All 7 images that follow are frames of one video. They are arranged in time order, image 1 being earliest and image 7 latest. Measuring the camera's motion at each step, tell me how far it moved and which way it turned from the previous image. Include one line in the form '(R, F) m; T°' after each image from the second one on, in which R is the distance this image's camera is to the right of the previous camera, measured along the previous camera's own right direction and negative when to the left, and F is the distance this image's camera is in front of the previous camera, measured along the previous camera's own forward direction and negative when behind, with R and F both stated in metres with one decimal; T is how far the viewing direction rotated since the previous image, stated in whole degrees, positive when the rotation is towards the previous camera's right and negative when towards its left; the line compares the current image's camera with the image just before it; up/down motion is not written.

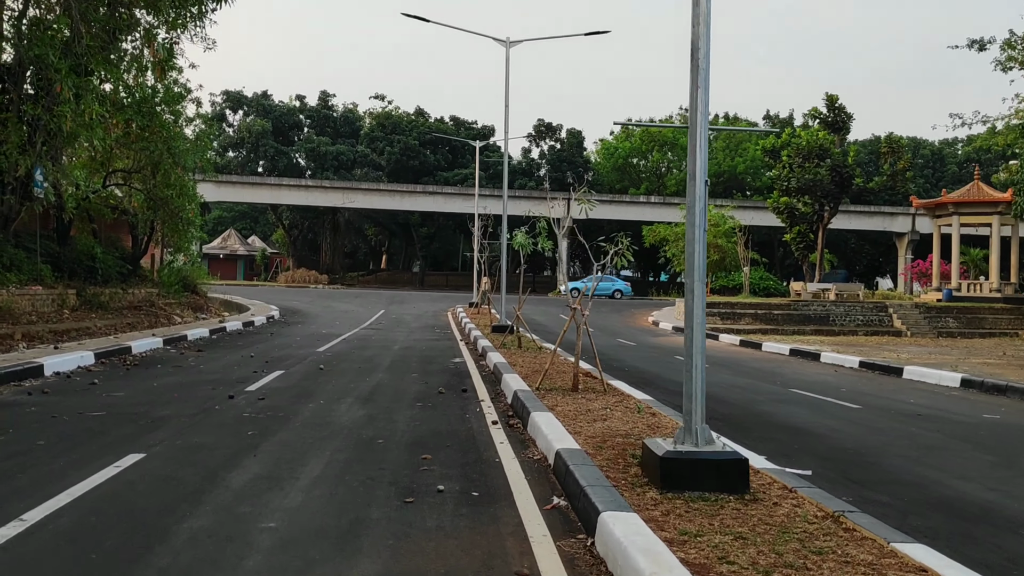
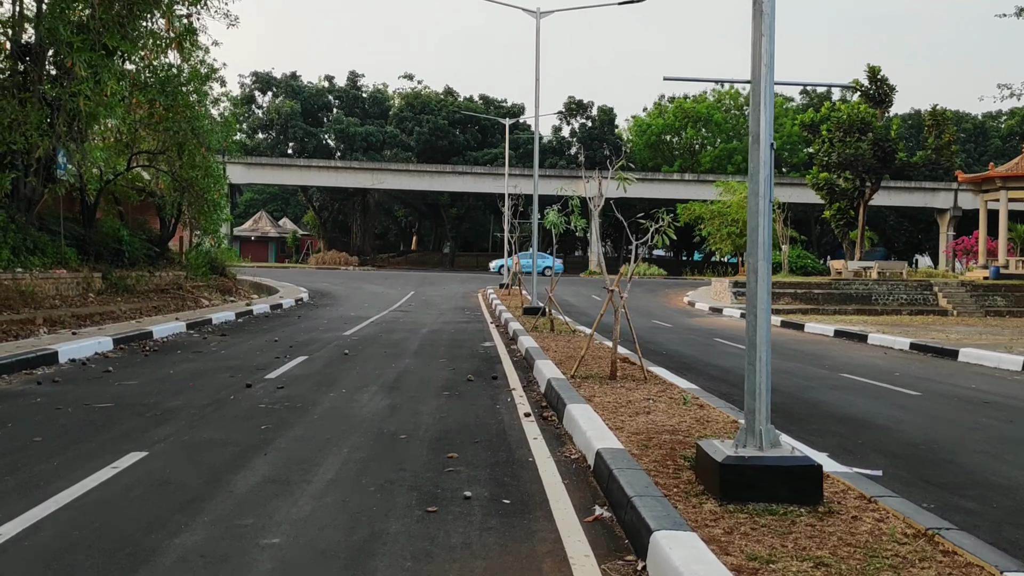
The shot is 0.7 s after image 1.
(0.0, +0.5) m; -2°
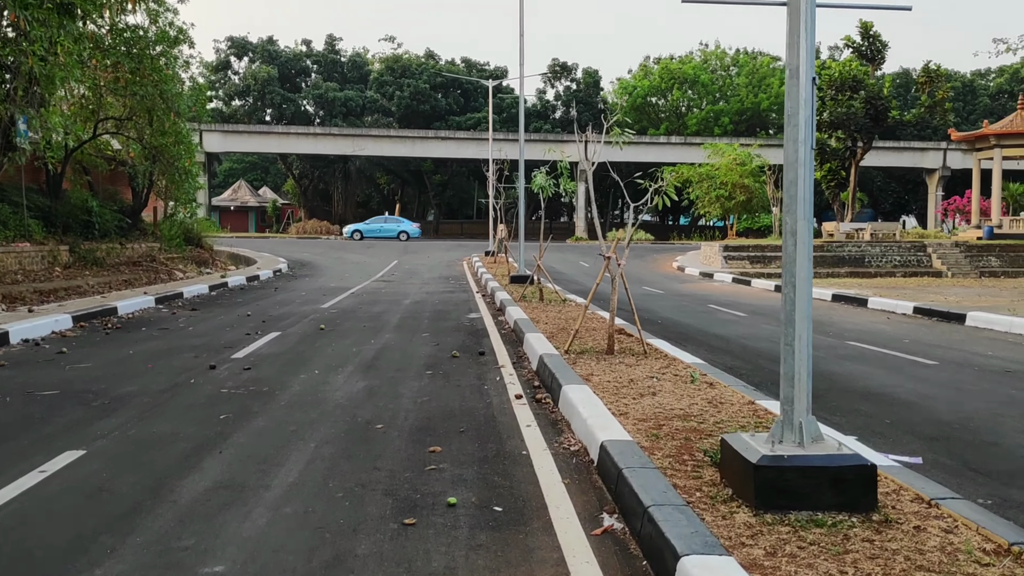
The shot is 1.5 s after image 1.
(0.0, +0.6) m; +1°
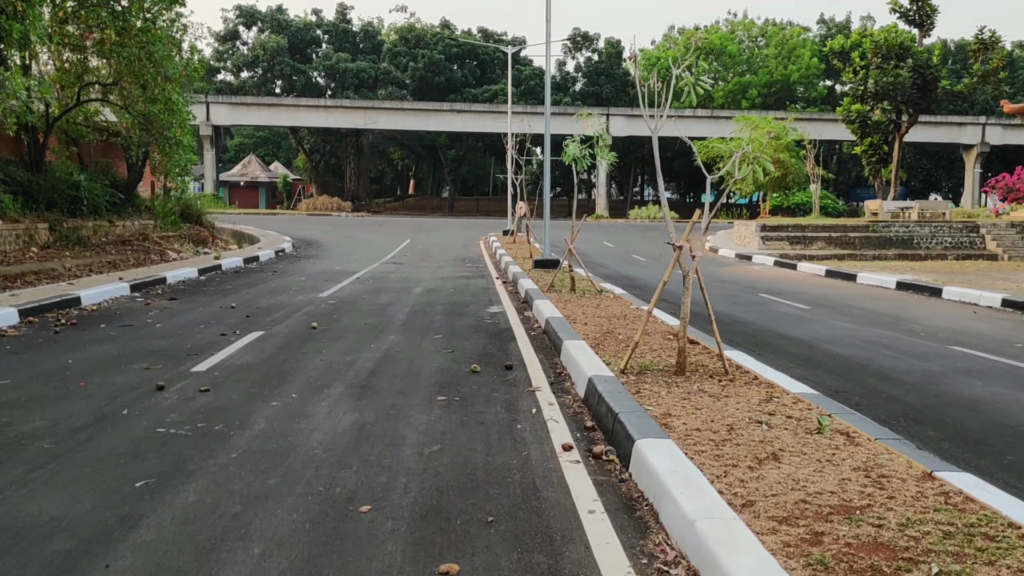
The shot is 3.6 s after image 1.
(-0.1, +1.7) m; -1°
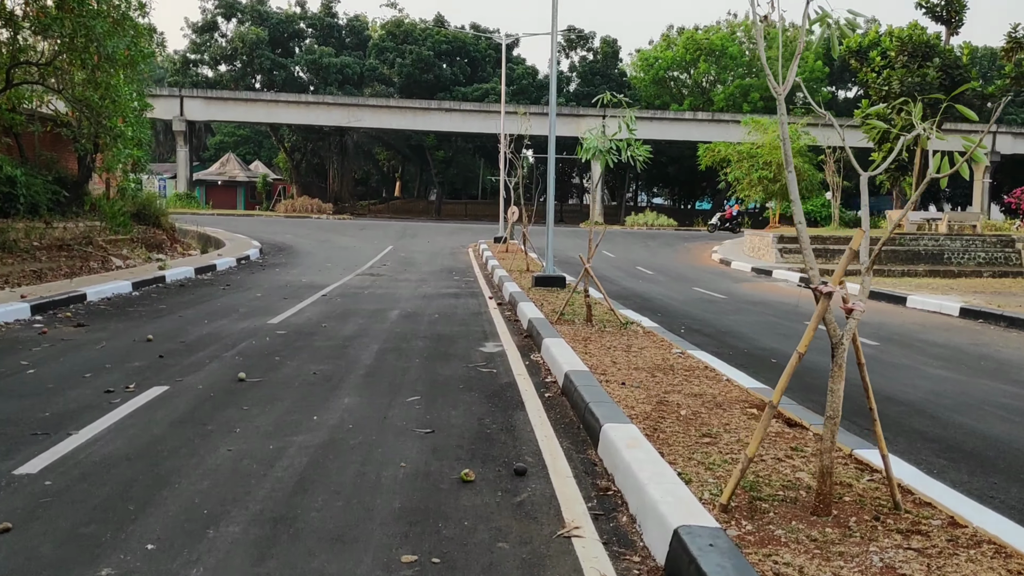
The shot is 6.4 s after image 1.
(-0.1, +2.2) m; +1°
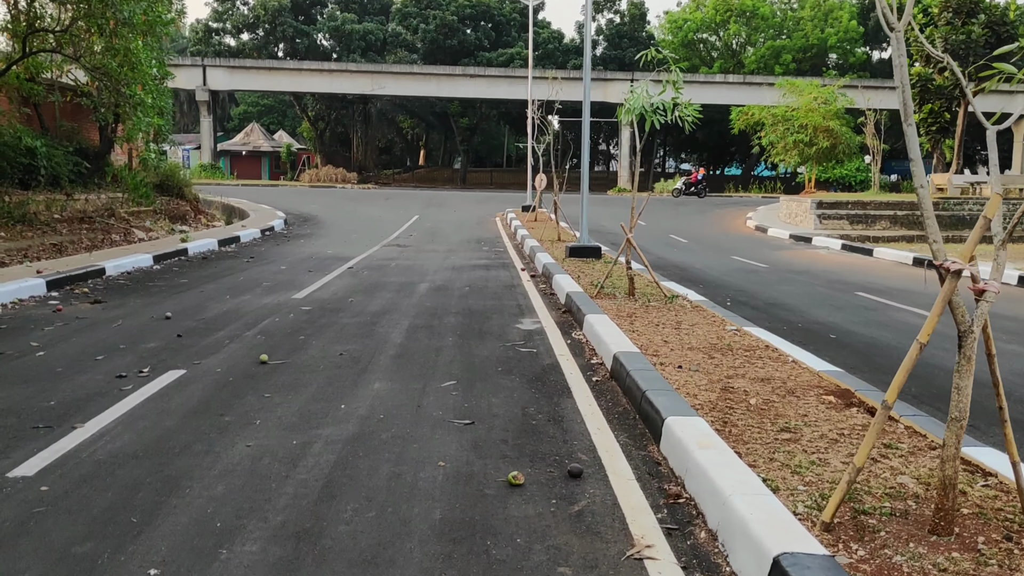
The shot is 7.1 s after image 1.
(-0.1, +0.5) m; -2°
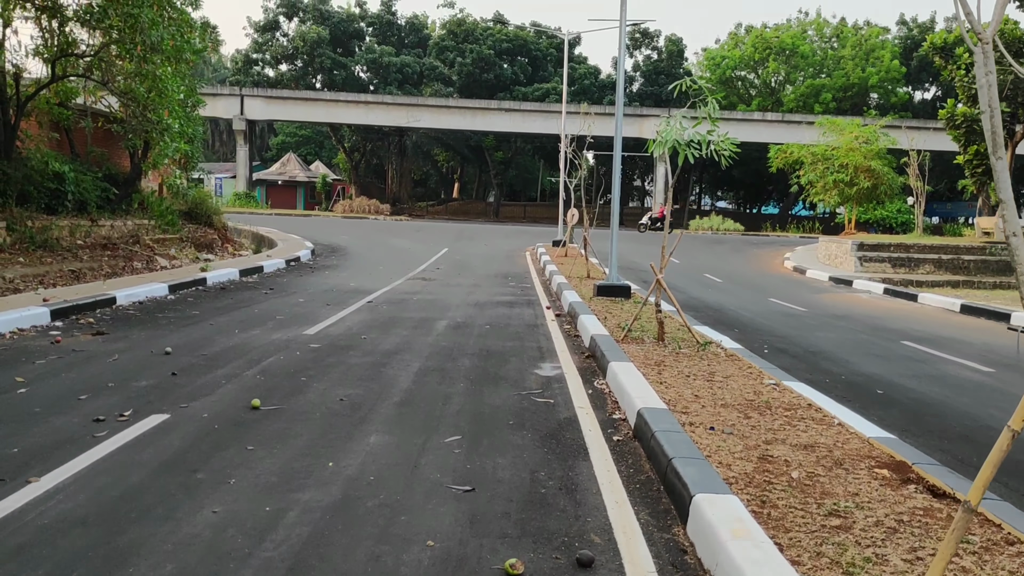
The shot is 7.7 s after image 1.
(+0.1, +0.5) m; -2°
